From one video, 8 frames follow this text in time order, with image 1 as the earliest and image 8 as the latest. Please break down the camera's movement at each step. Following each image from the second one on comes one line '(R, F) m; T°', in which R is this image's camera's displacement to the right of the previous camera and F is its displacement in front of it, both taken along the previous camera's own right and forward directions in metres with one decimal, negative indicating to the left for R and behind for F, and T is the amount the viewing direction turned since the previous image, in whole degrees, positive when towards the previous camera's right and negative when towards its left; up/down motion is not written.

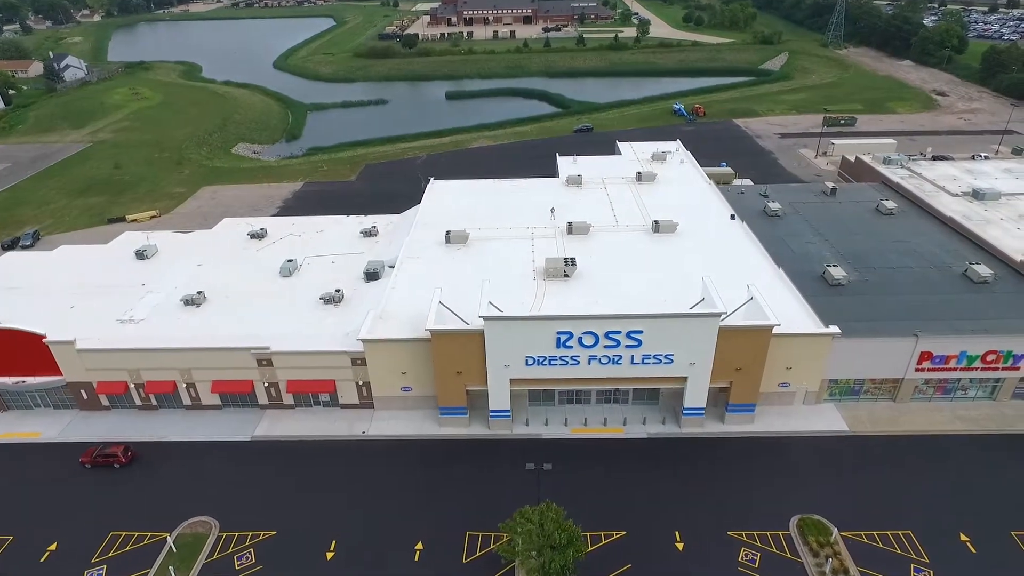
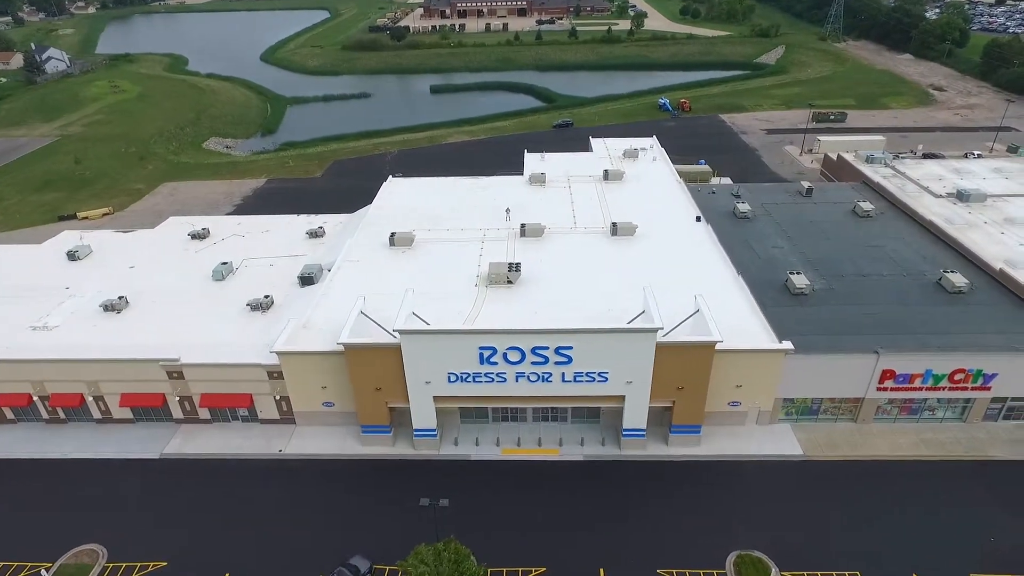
(+4.1, +2.7) m; -1°
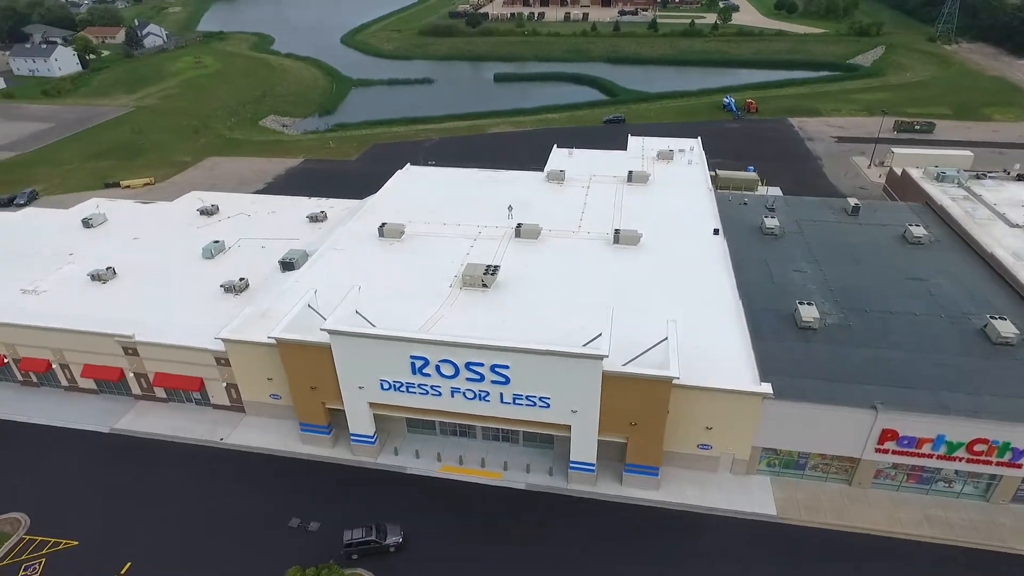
(+6.0, +3.1) m; -7°
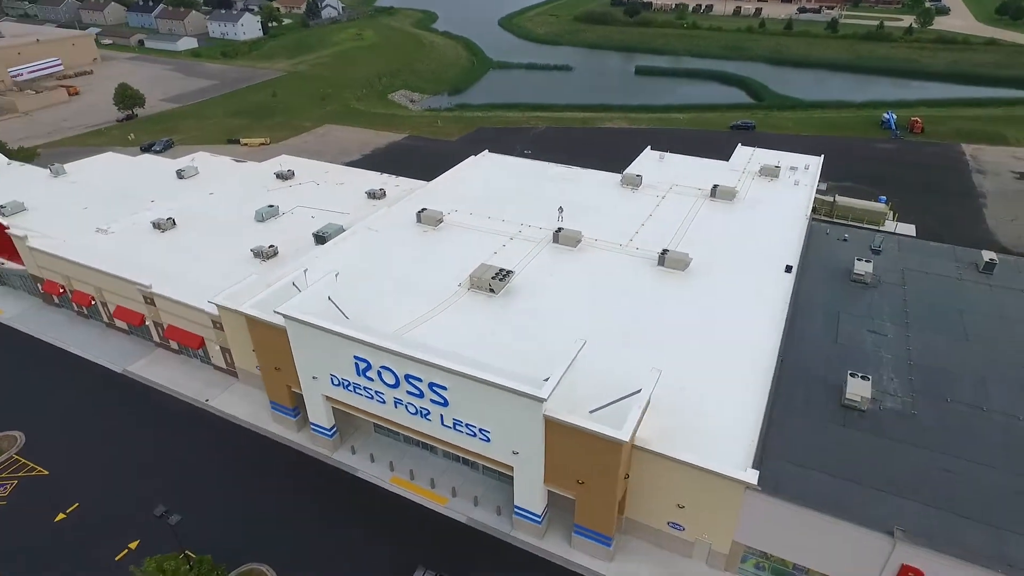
(+7.0, +4.1) m; -13°
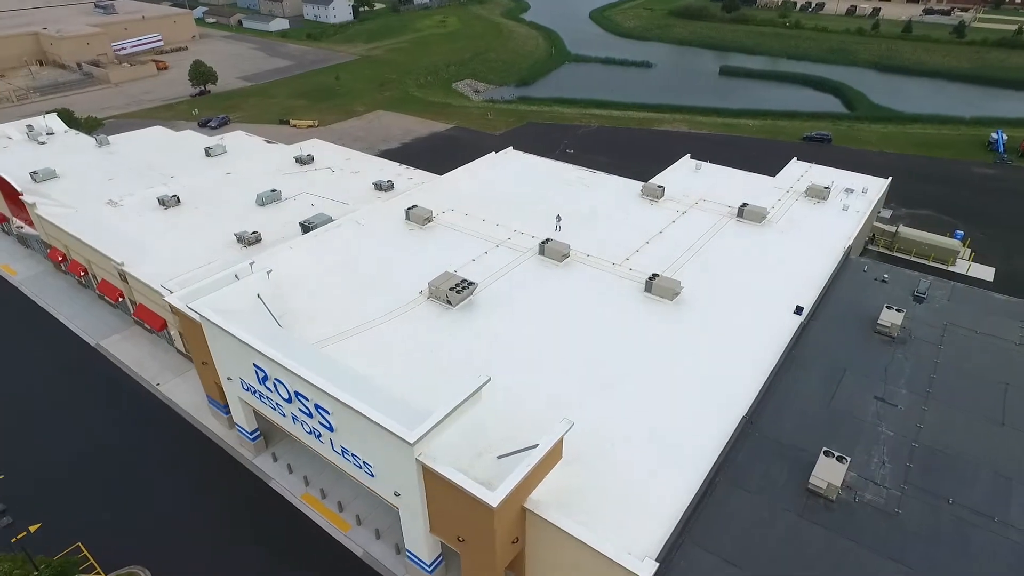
(+6.2, +3.4) m; -8°
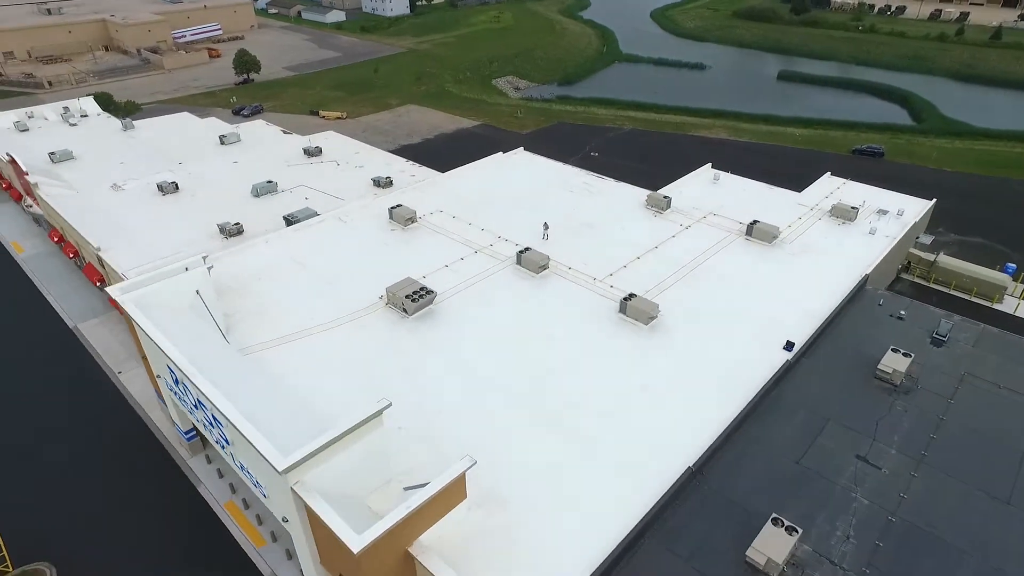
(+4.4, +2.4) m; -6°
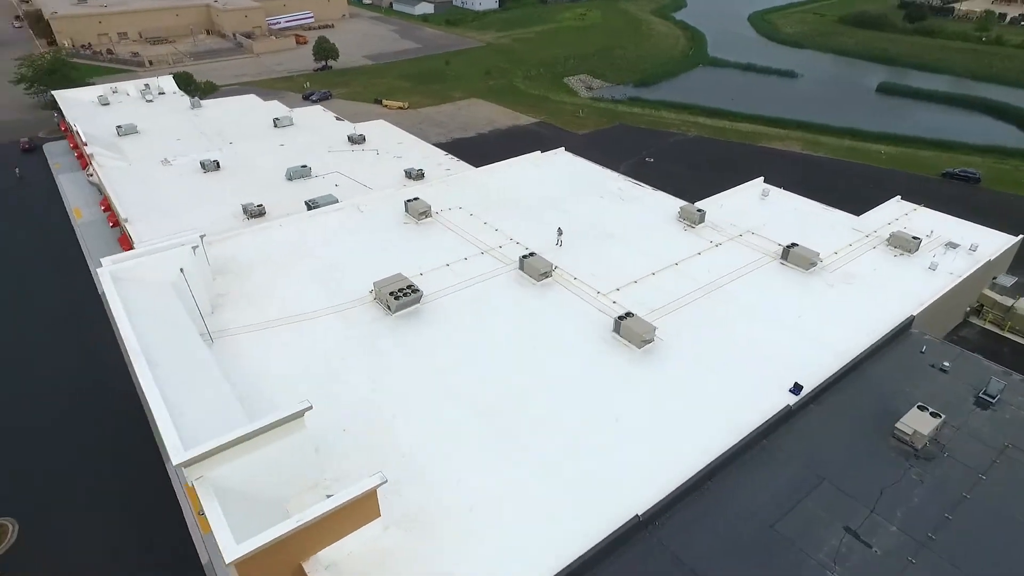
(+4.0, +1.9) m; -8°
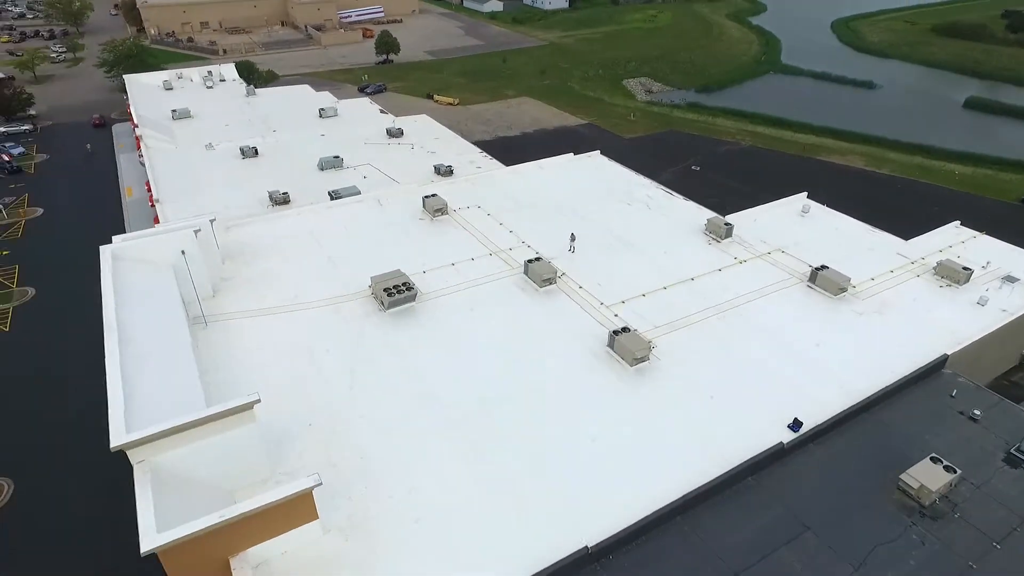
(+2.8, +1.1) m; -6°
